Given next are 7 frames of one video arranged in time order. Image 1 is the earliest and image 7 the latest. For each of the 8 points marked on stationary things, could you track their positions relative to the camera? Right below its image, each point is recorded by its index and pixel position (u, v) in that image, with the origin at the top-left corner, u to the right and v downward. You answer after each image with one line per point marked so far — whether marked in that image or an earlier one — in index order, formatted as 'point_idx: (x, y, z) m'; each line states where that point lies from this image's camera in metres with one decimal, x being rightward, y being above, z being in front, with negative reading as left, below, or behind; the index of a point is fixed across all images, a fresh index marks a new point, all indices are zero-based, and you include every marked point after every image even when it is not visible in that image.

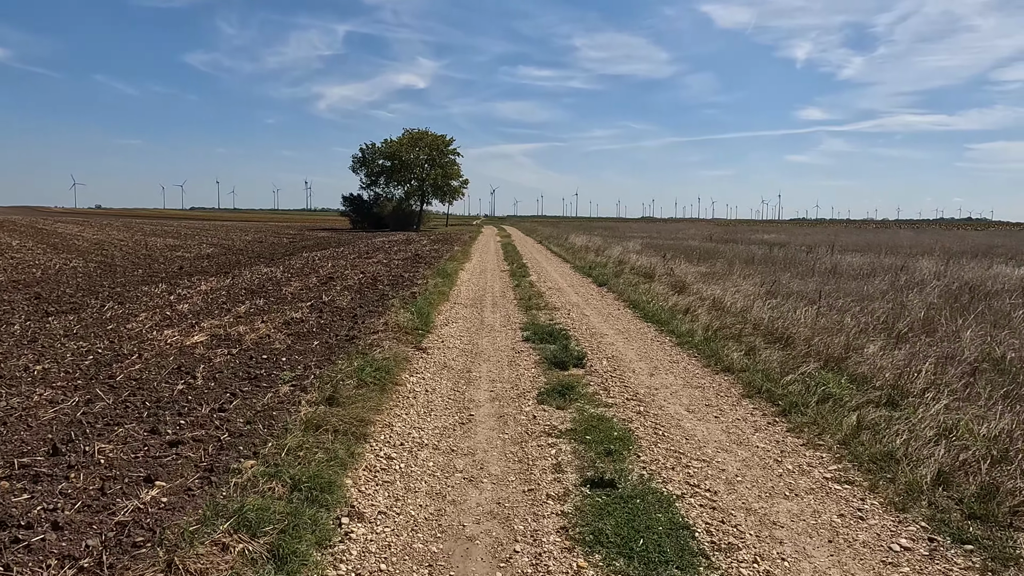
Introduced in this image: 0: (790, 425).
0: (+2.7, -1.3, +6.7) m
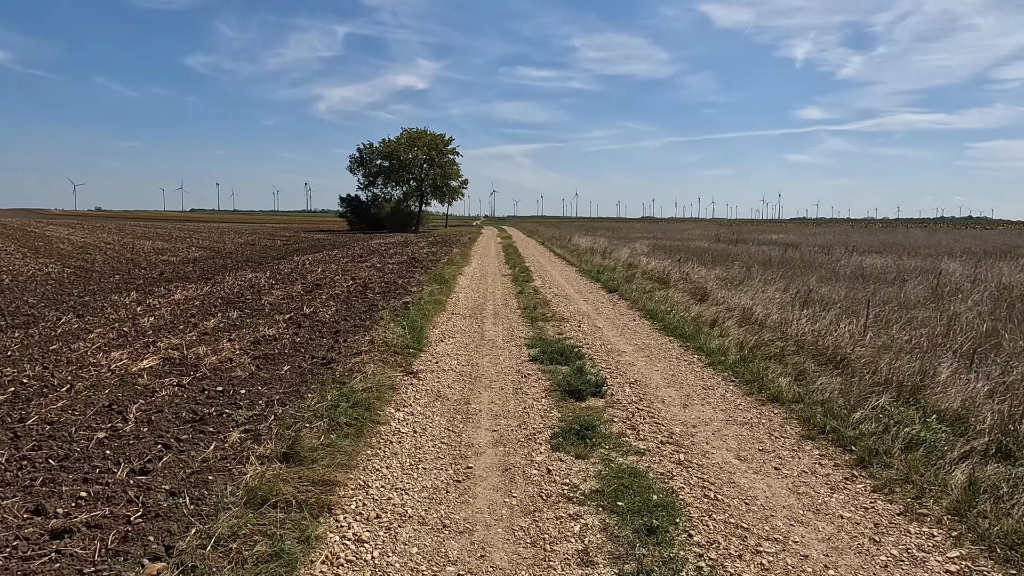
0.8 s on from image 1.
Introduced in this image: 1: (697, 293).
0: (+2.8, -1.5, +5.3) m
1: (+3.9, -0.1, +14.7) m
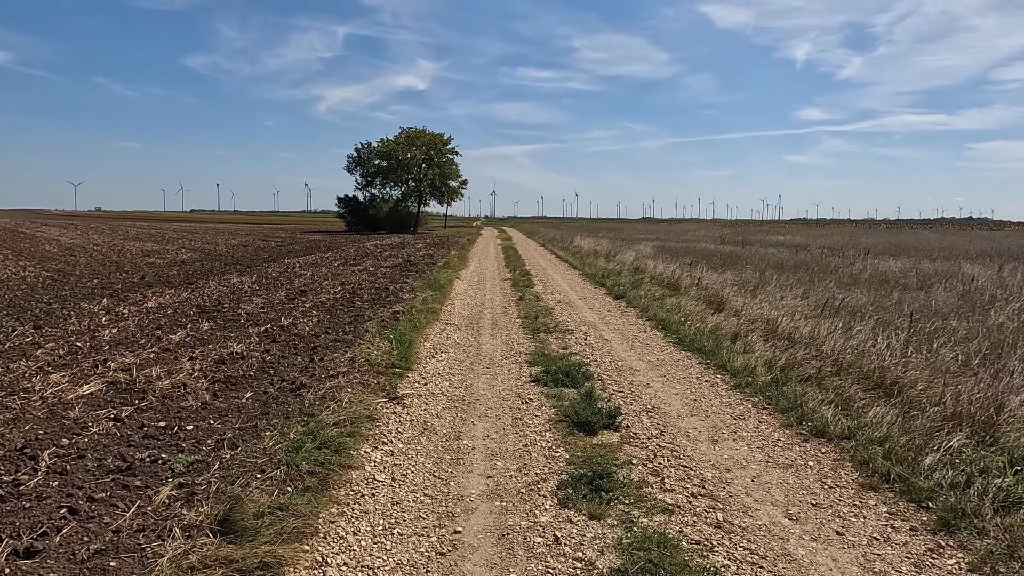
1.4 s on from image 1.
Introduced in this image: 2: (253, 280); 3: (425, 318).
0: (+2.8, -1.6, +4.2) m
1: (+3.9, -0.2, +13.6) m
2: (-7.2, +0.2, +19.2) m
3: (-1.5, -0.5, +12.2) m
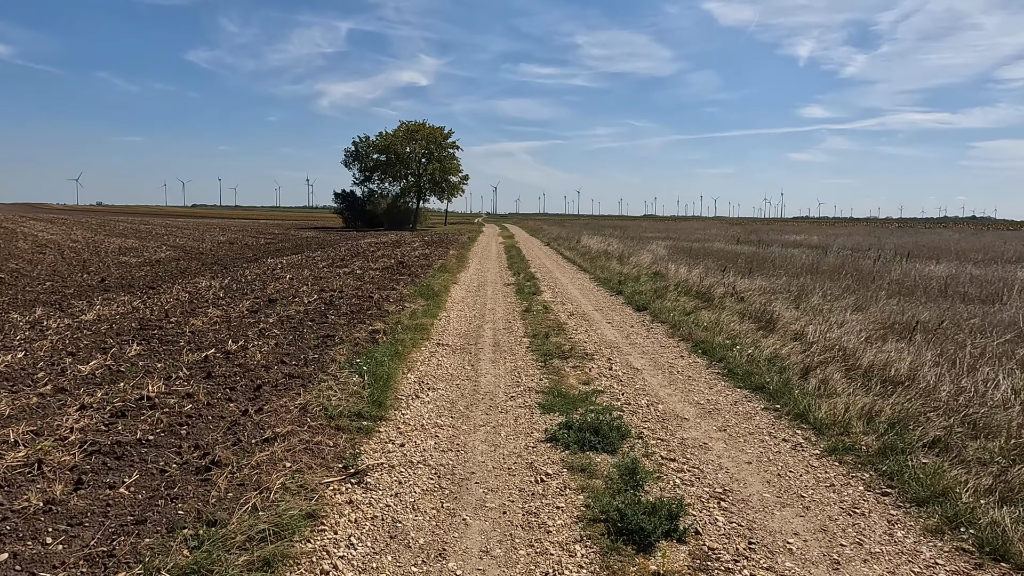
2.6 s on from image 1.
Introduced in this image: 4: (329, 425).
0: (+2.8, -1.9, +1.9) m
1: (+4.0, -0.5, +11.4) m
2: (-7.1, +0.1, +17.0) m
3: (-1.4, -0.7, +9.9) m
4: (-1.6, -1.2, +6.1) m
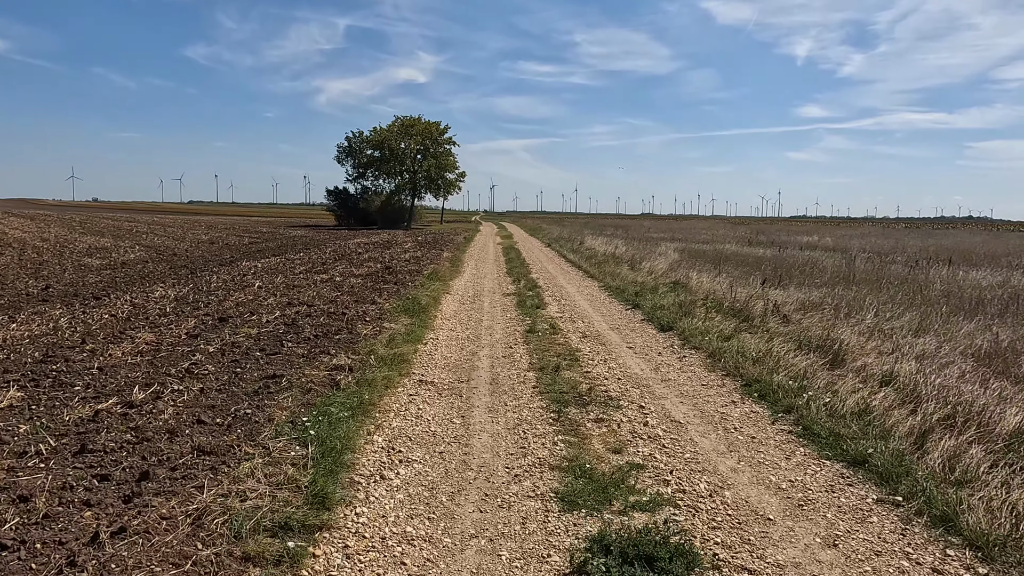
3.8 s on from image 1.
0: (+2.9, -2.2, -0.3) m
1: (+4.0, -0.8, +9.2) m
2: (-7.1, -0.1, +14.8) m
3: (-1.4, -1.0, +7.7) m
4: (-1.6, -1.5, +3.9) m
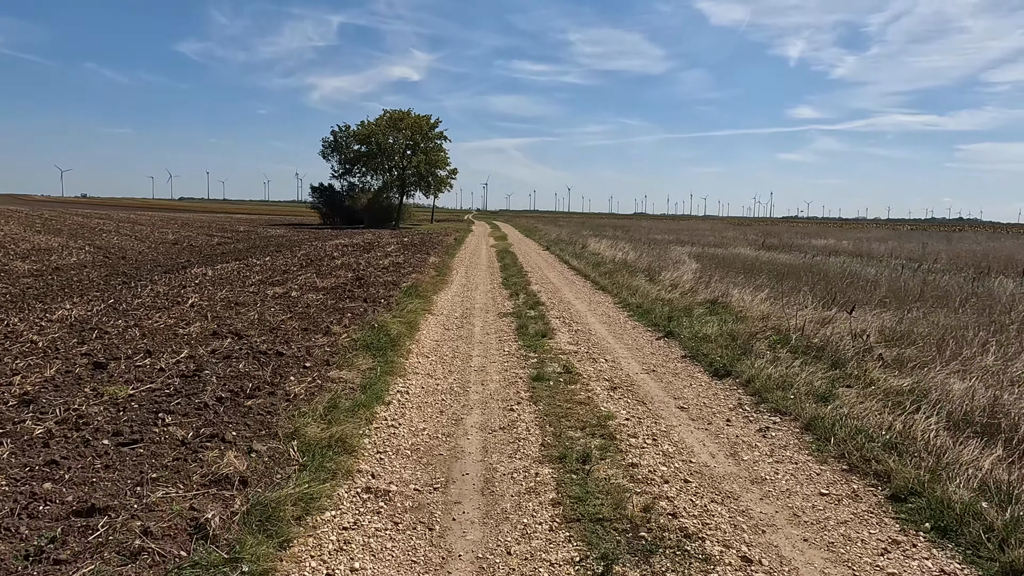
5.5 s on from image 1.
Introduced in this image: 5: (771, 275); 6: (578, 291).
0: (+3.0, -2.6, -3.4) m
1: (+4.1, -1.1, +6.1) m
2: (-7.2, -0.4, +11.6) m
3: (-1.4, -1.4, +4.6) m
4: (-1.5, -1.8, +0.7) m
5: (+6.7, +0.3, +17.8) m
6: (+1.6, -0.1, +16.3) m
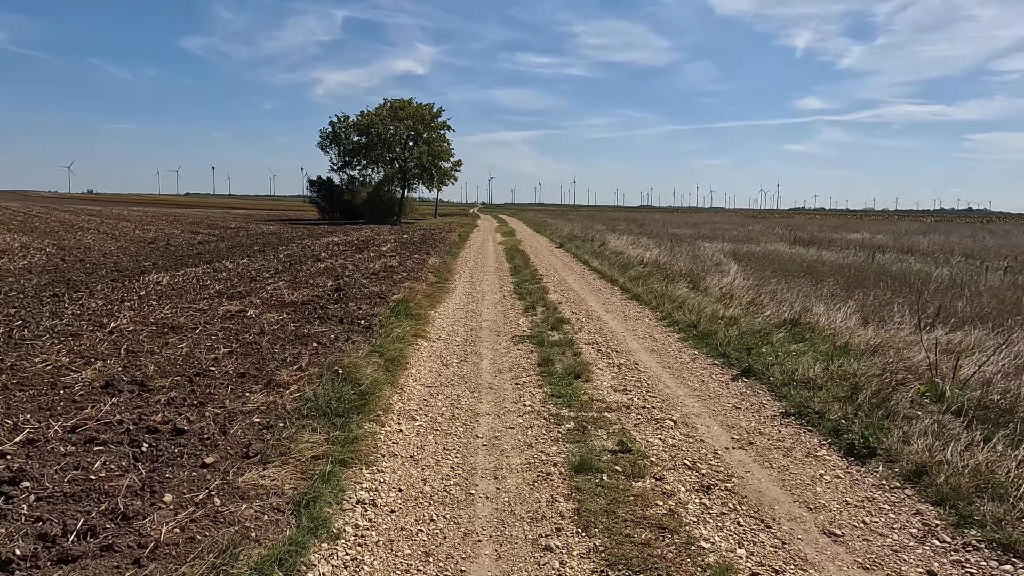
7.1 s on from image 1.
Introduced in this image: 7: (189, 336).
0: (+3.1, -3.0, -6.4) m
1: (+4.3, -1.4, +3.1) m
2: (-6.9, -0.7, +8.6) m
3: (-1.2, -1.7, +1.6) m
4: (-1.3, -2.2, -2.2) m
5: (+7.0, +0.2, +14.8) m
6: (+1.9, -0.3, +13.3) m
7: (-4.2, -0.6, +9.0) m
